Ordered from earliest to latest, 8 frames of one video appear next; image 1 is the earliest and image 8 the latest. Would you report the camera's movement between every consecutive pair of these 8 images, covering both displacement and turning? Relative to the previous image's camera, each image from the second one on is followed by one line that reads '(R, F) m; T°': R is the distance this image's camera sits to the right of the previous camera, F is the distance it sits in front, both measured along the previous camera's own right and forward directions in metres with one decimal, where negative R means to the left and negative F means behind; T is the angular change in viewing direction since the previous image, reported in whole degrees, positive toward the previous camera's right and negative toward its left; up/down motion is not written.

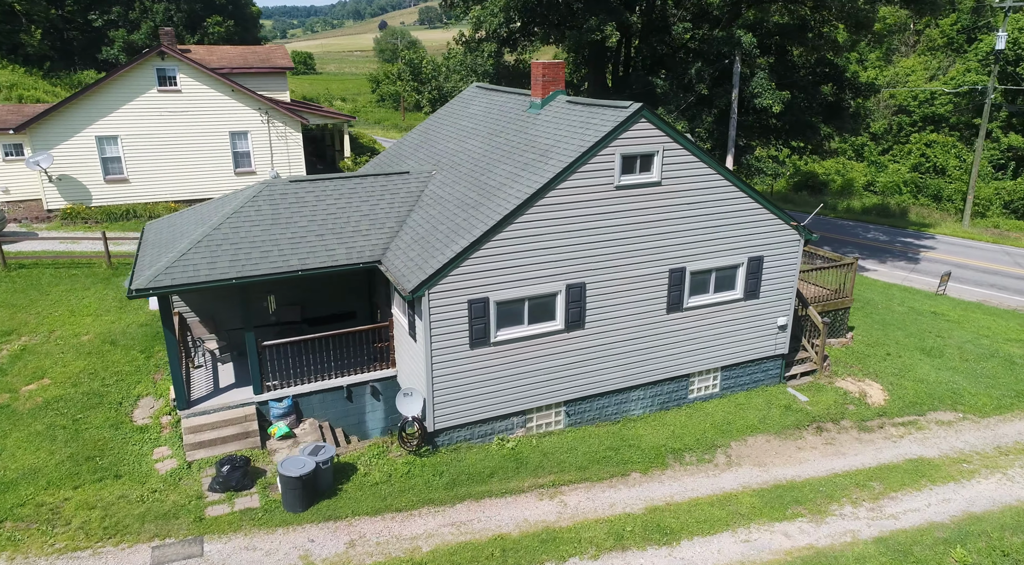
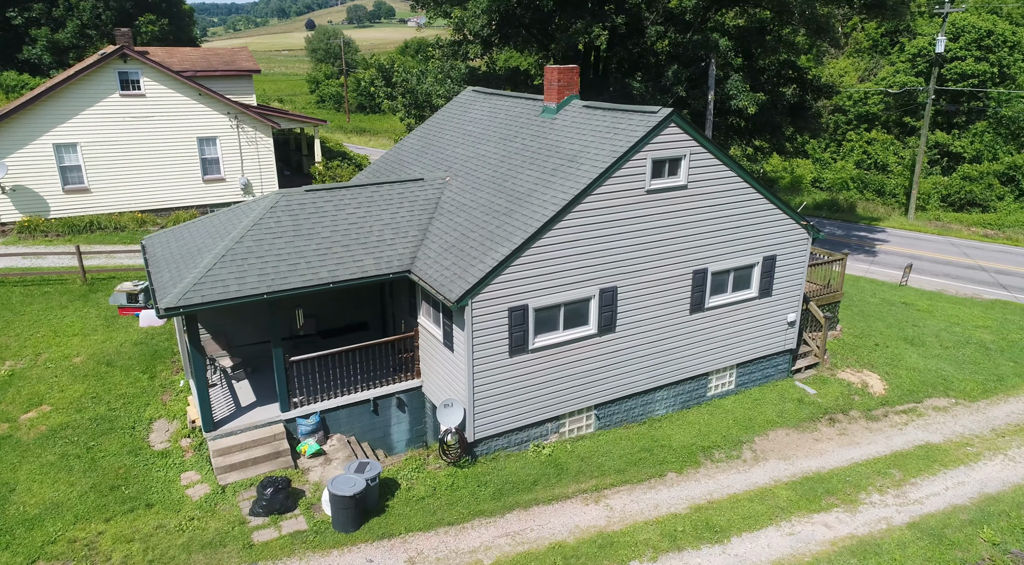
(-1.8, +0.1) m; +5°
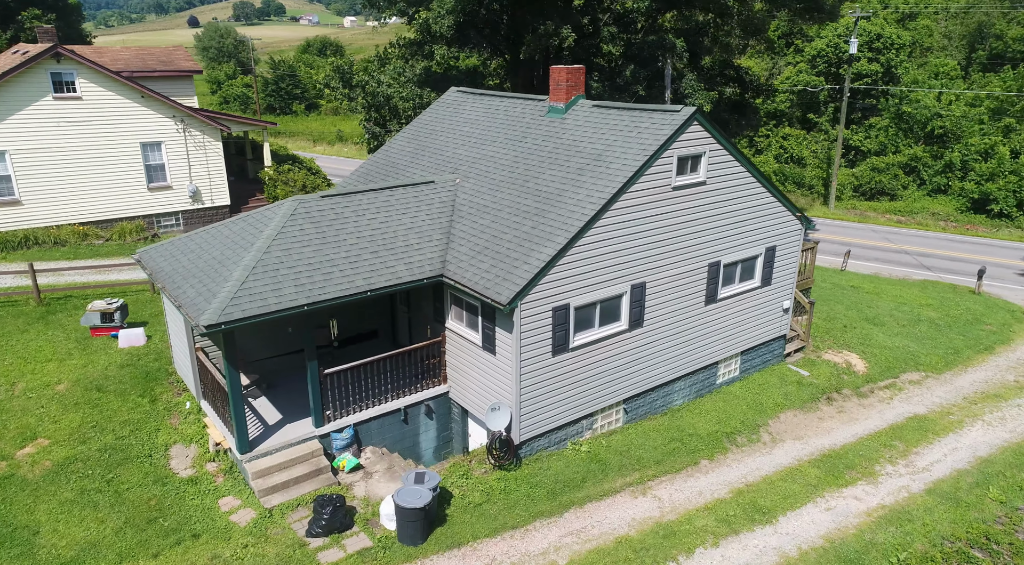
(-2.4, +0.2) m; +8°
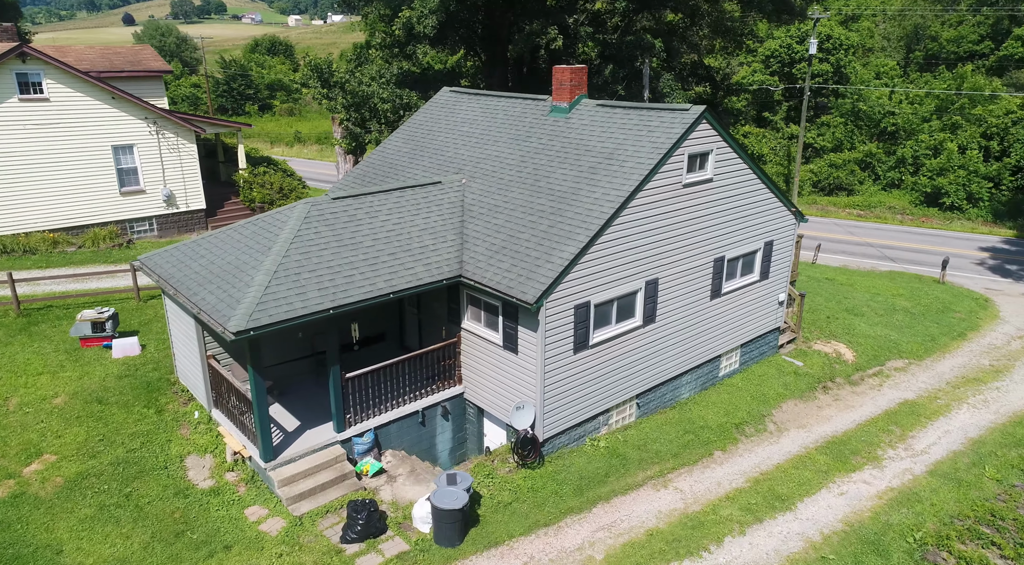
(-1.2, 0.0) m; +4°
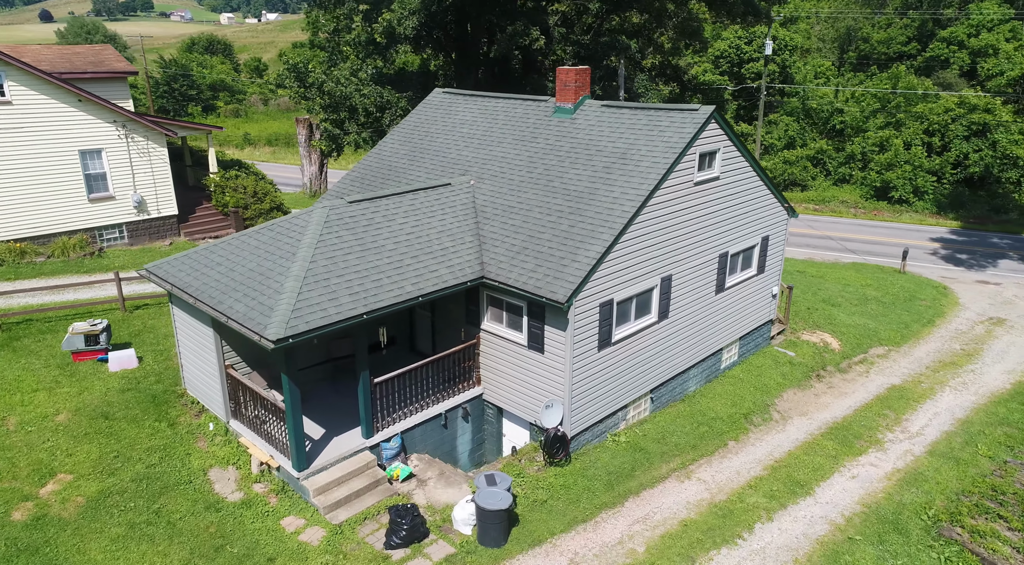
(-1.4, 0.0) m; +5°
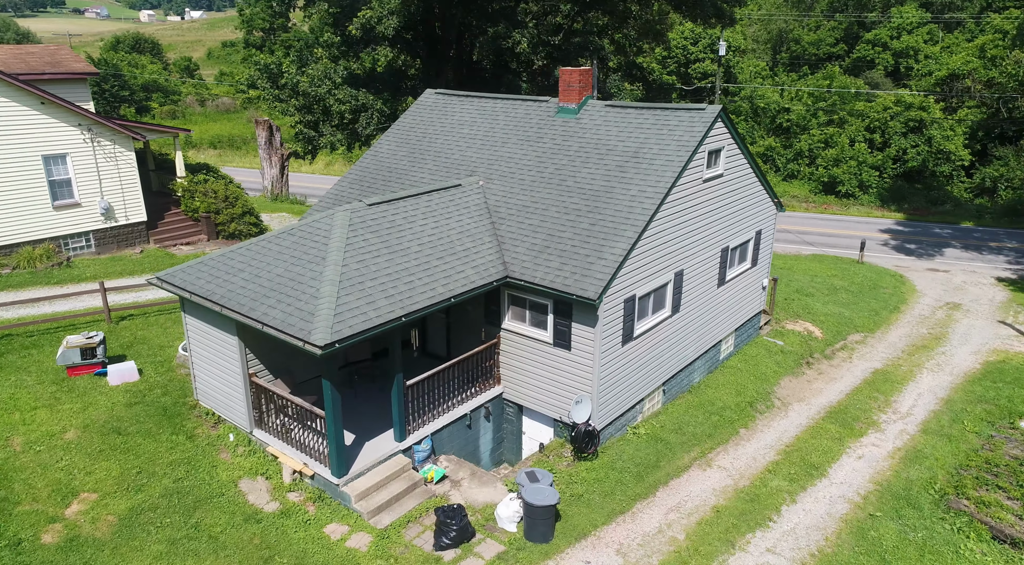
(-1.6, -0.1) m; +5°
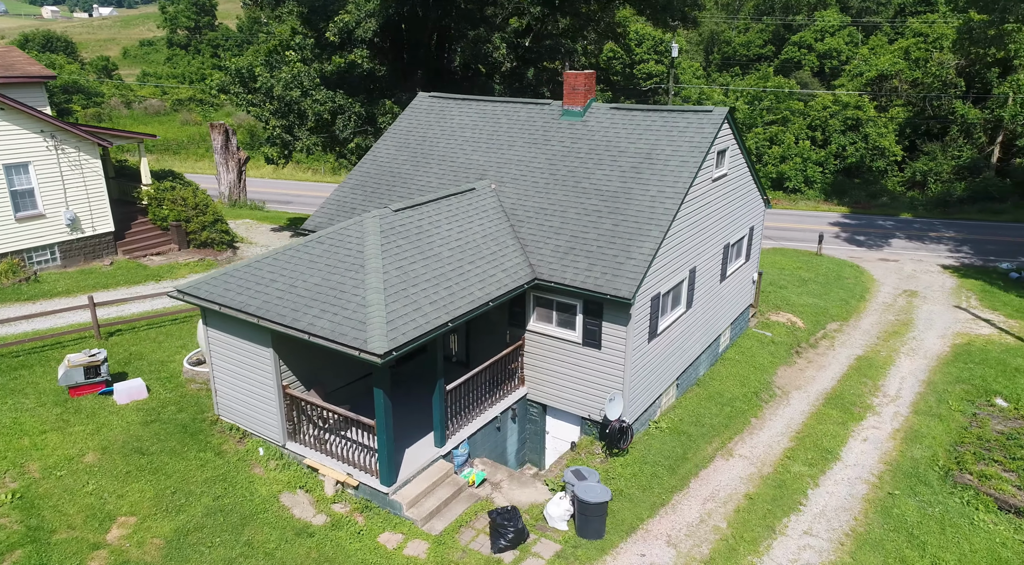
(-1.8, 0.0) m; +5°
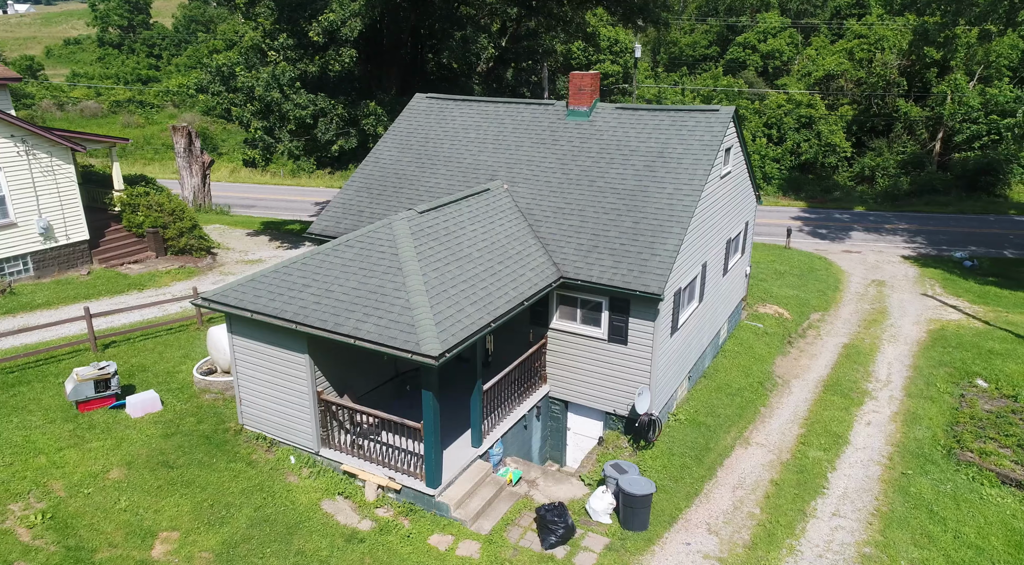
(-1.5, 0.0) m; +4°
